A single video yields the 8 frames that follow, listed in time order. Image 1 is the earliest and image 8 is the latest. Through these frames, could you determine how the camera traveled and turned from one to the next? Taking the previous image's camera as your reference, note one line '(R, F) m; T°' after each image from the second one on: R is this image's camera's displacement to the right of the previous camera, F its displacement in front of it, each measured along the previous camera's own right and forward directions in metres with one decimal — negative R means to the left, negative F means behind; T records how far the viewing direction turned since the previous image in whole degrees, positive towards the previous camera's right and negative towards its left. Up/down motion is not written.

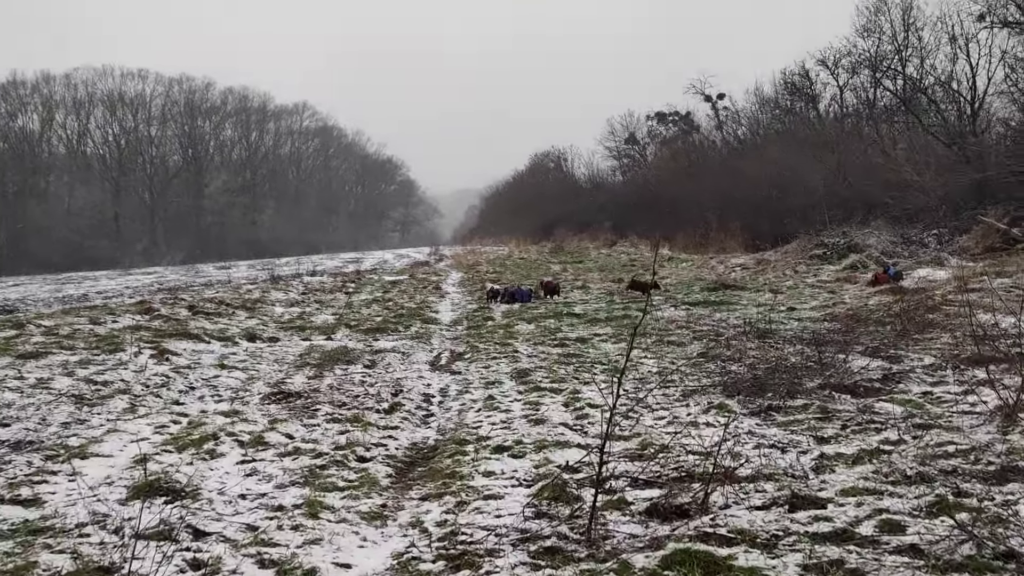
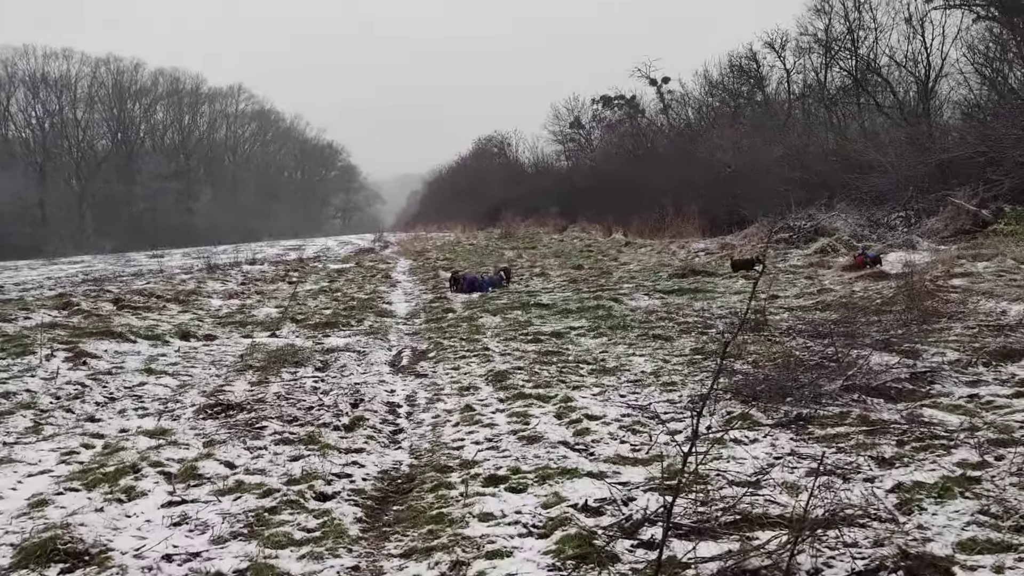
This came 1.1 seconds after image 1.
(-0.3, +0.8) m; +5°
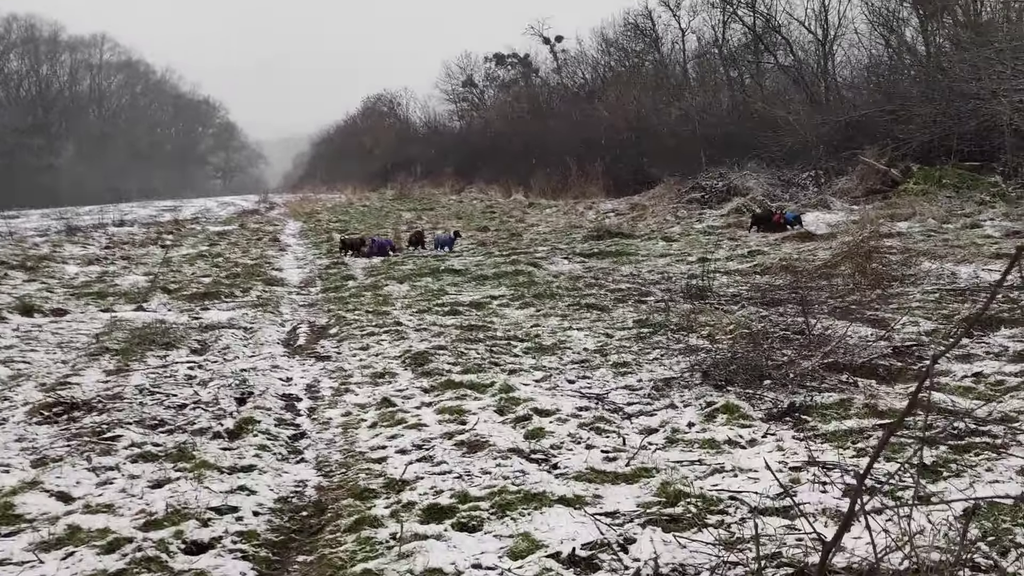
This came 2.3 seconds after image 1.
(-0.2, +0.9) m; +9°
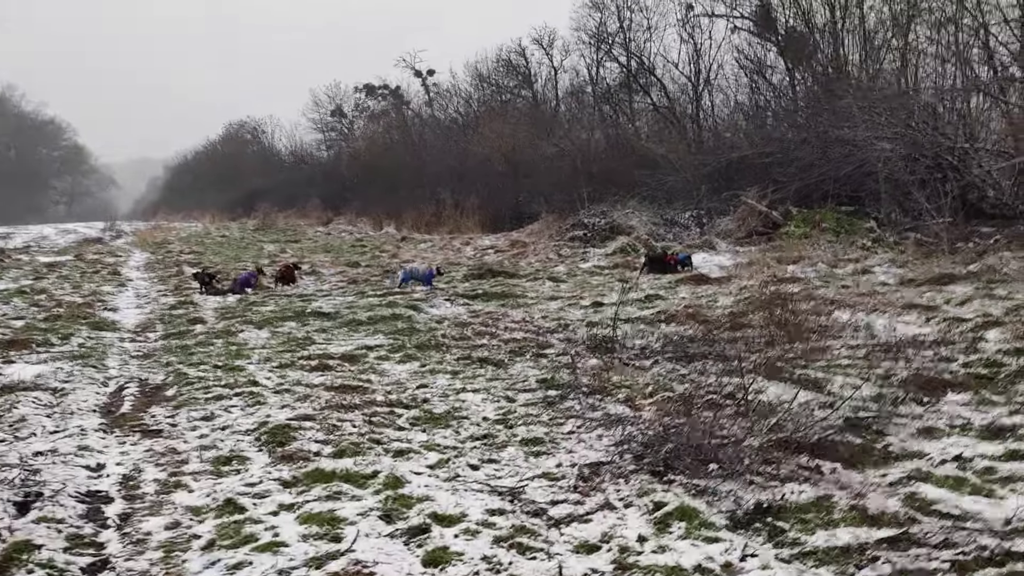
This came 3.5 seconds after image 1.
(-0.1, +0.9) m; +11°
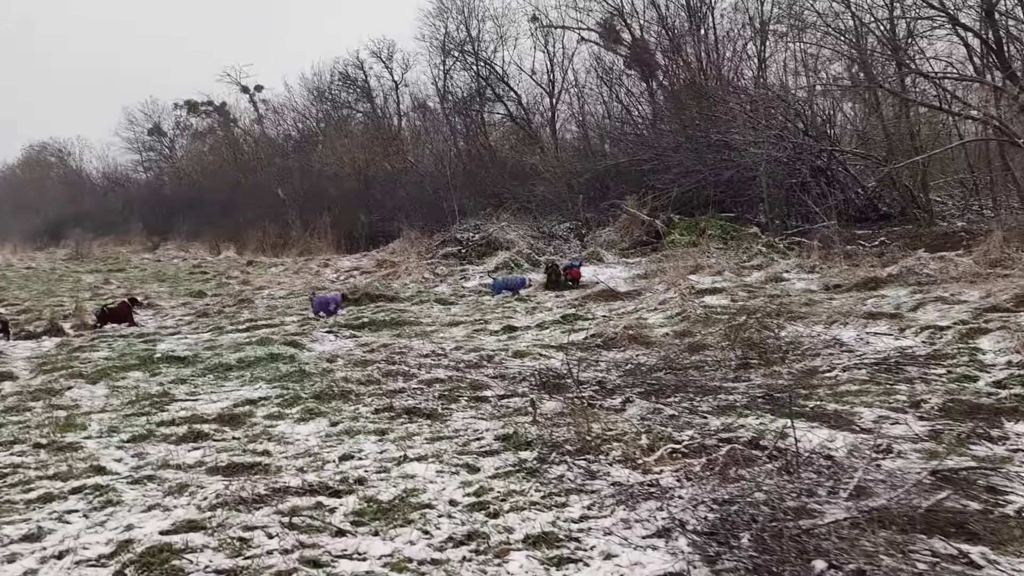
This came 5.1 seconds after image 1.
(-0.6, +1.2) m; +13°
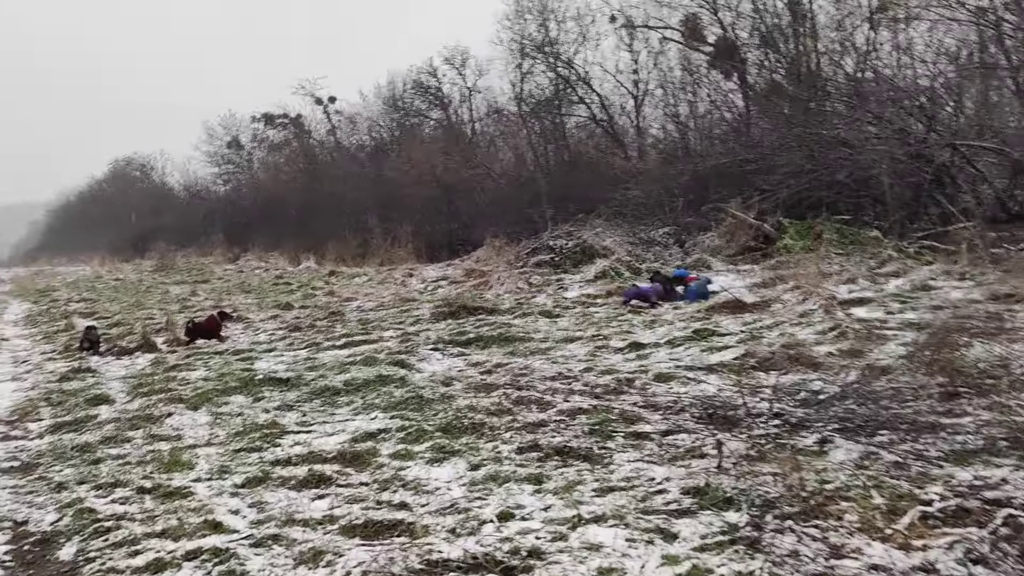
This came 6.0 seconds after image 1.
(-0.8, +0.8) m; -5°
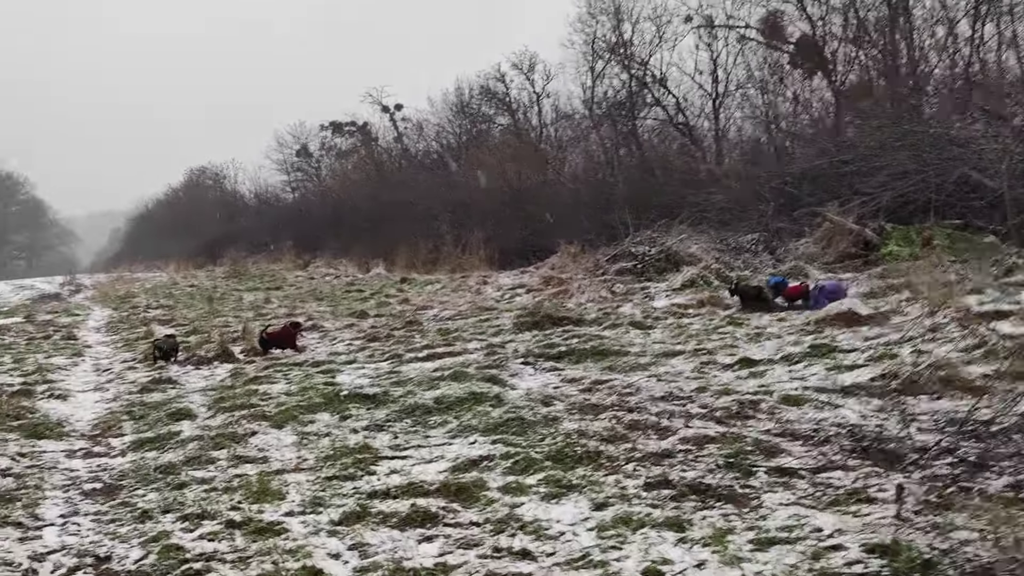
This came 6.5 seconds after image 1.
(-0.4, +0.6) m; -5°
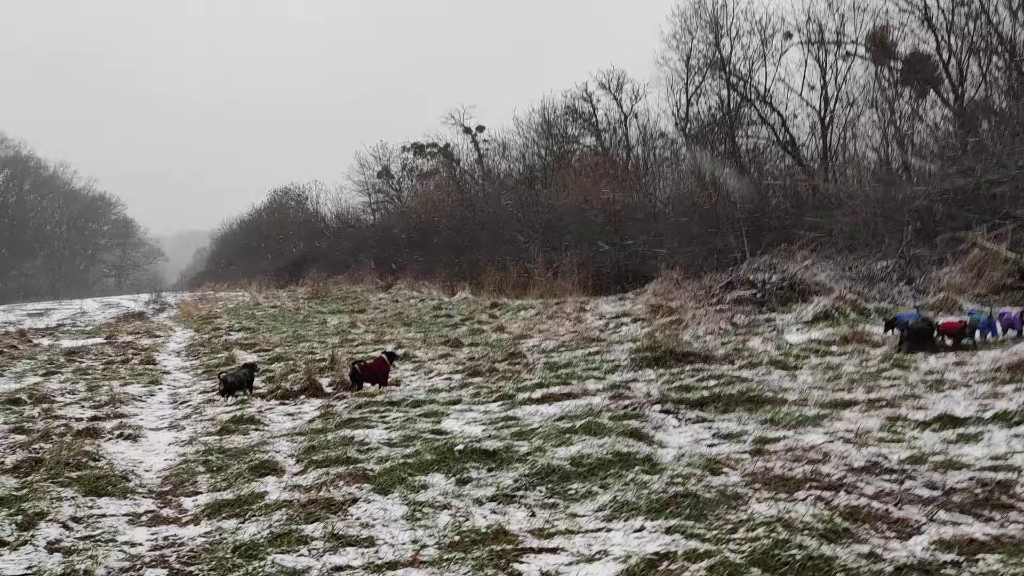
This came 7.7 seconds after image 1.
(-0.6, +1.1) m; -6°
